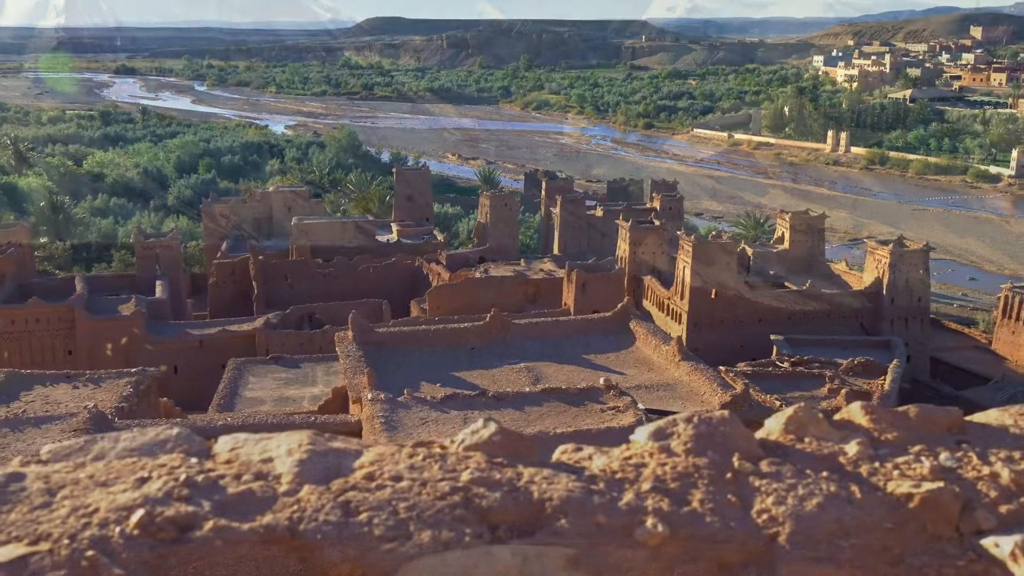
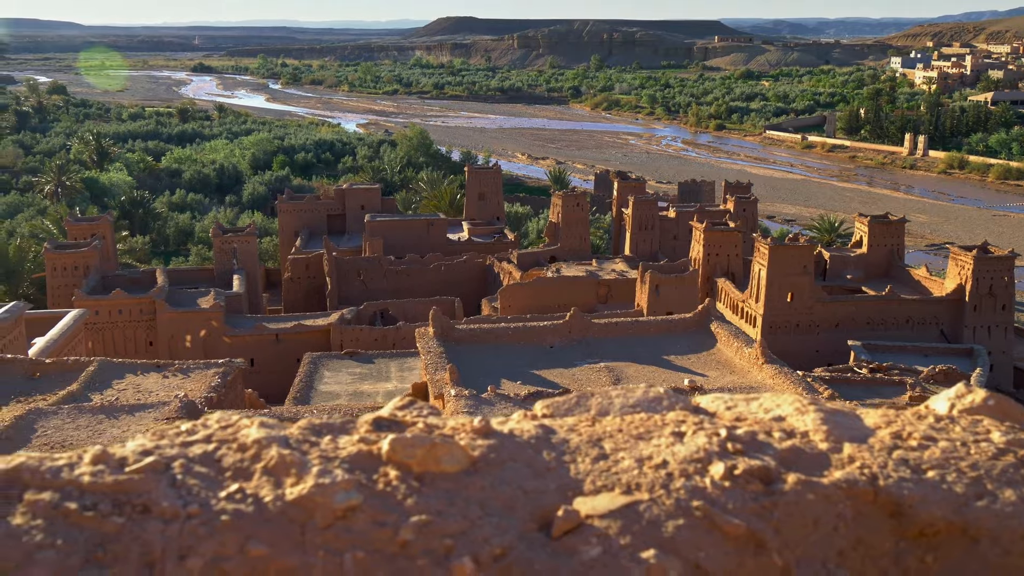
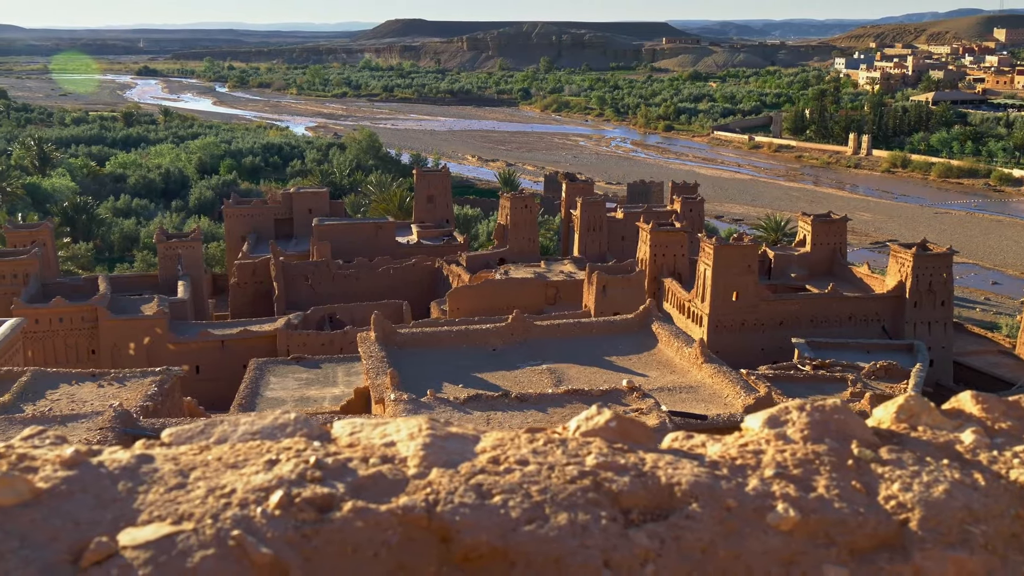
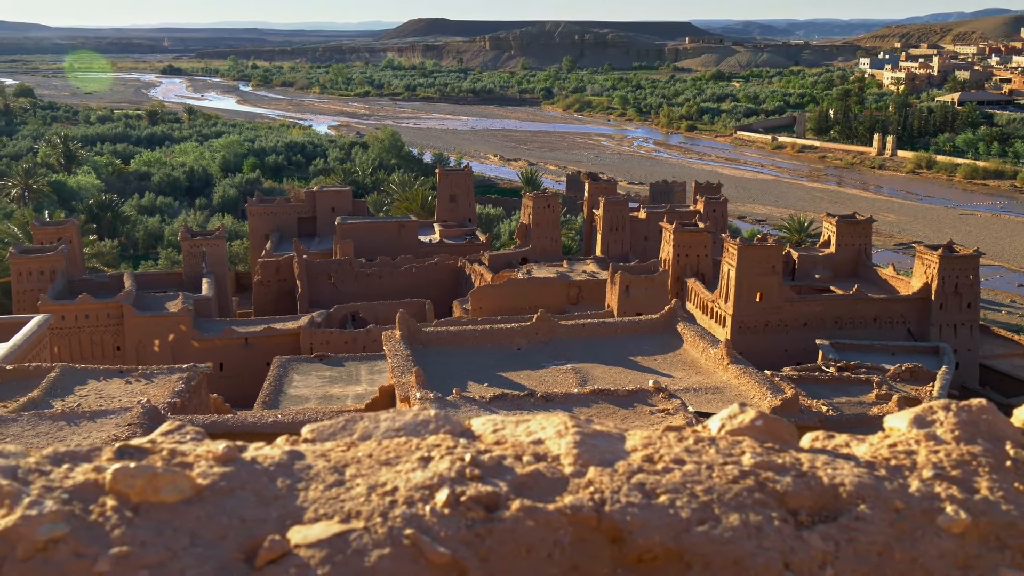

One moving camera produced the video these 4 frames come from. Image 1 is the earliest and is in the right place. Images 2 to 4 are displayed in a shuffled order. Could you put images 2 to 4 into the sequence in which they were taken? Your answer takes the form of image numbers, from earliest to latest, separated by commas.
3, 4, 2
